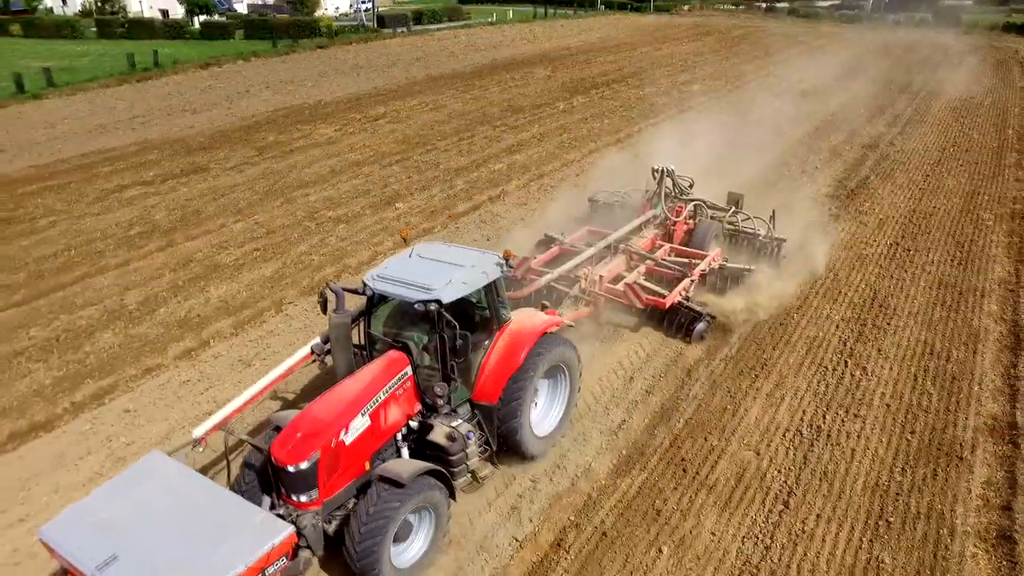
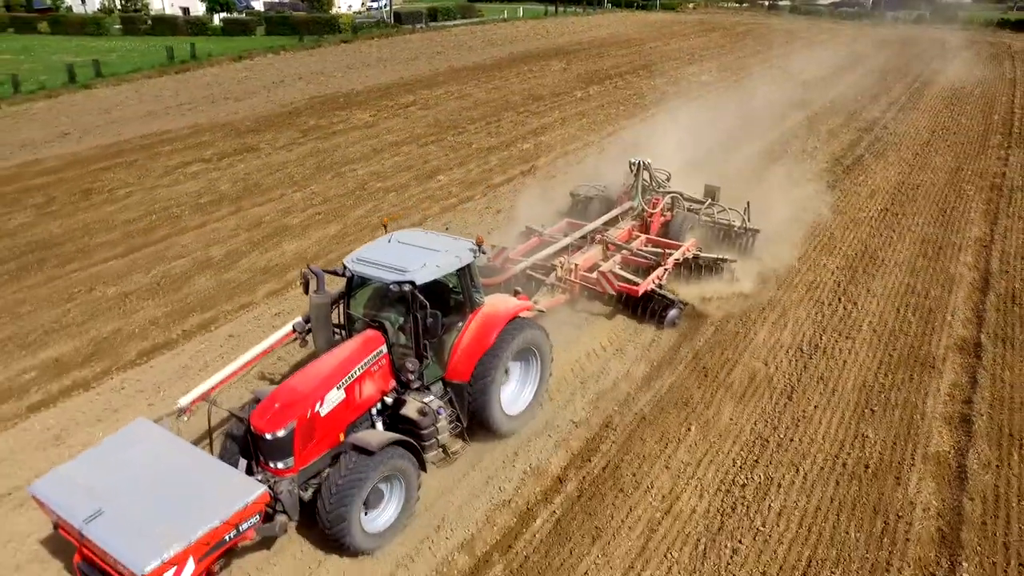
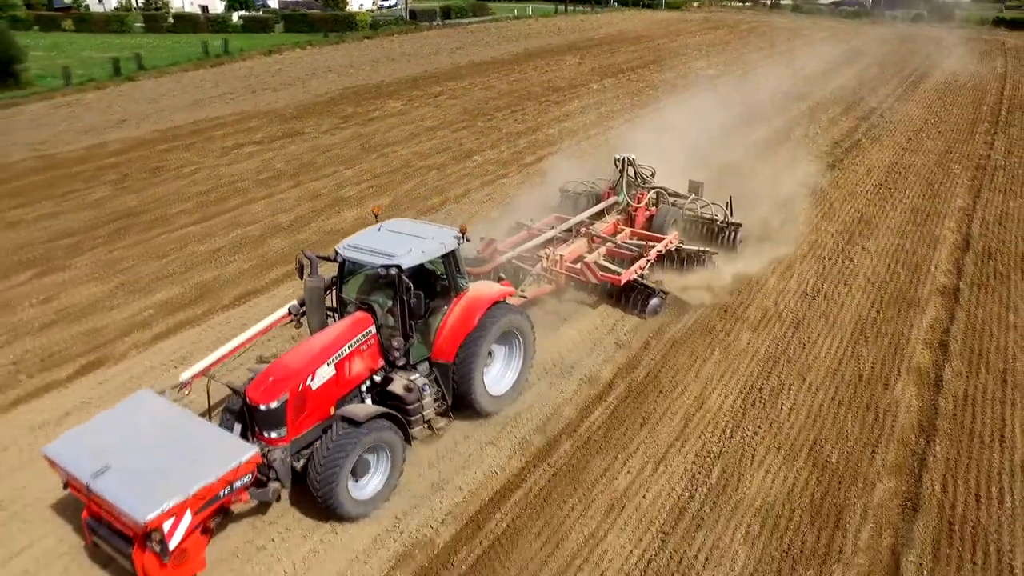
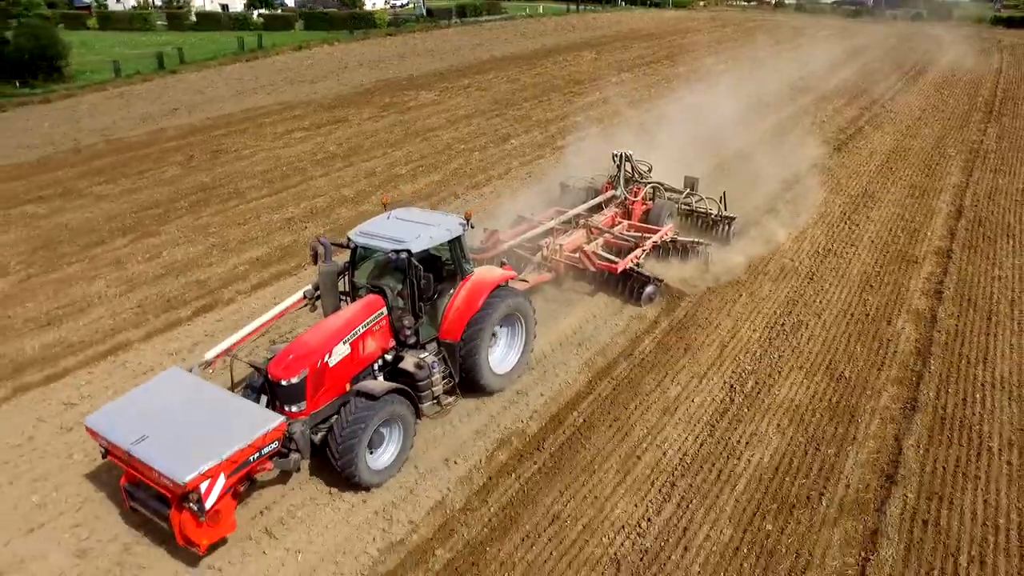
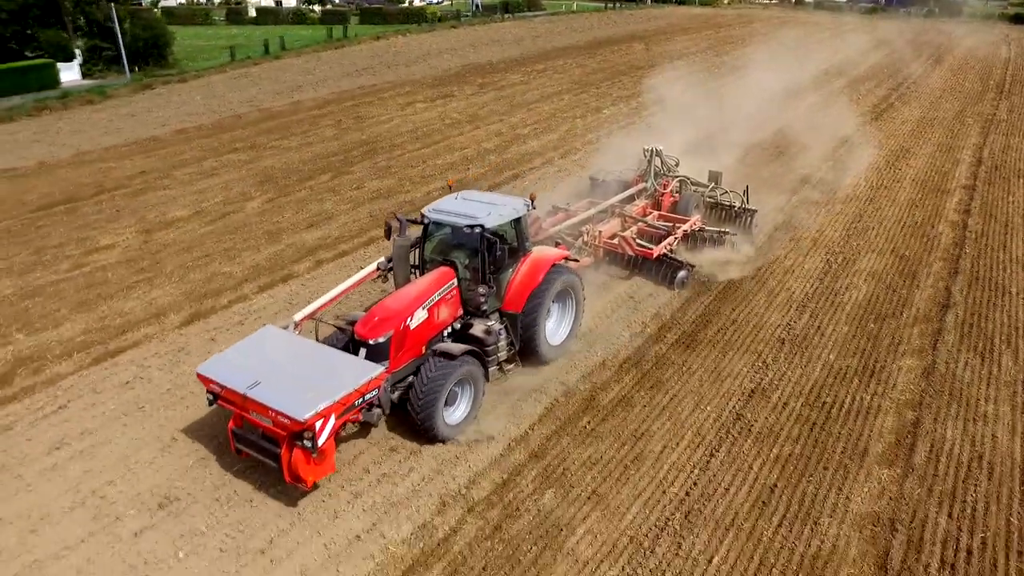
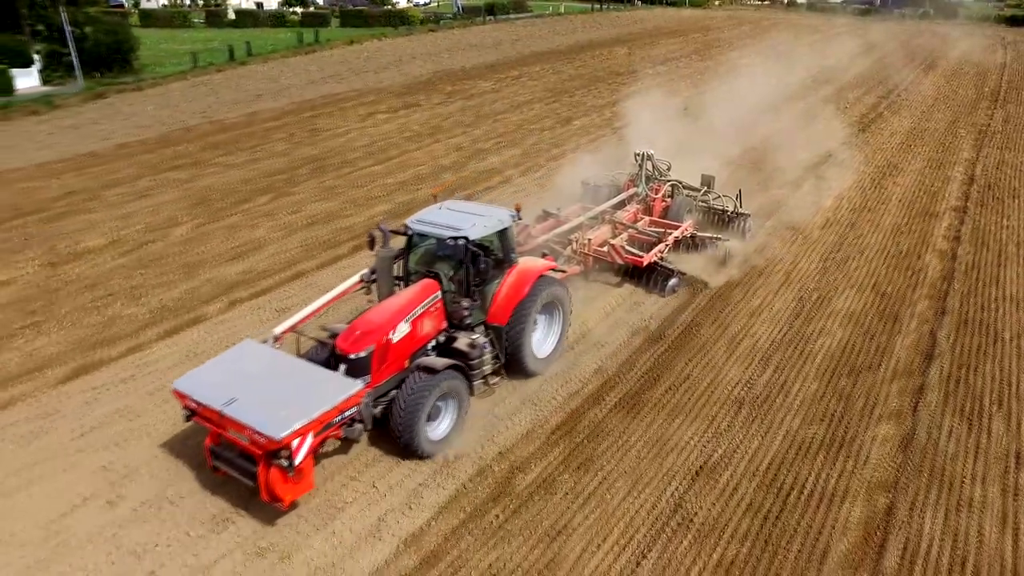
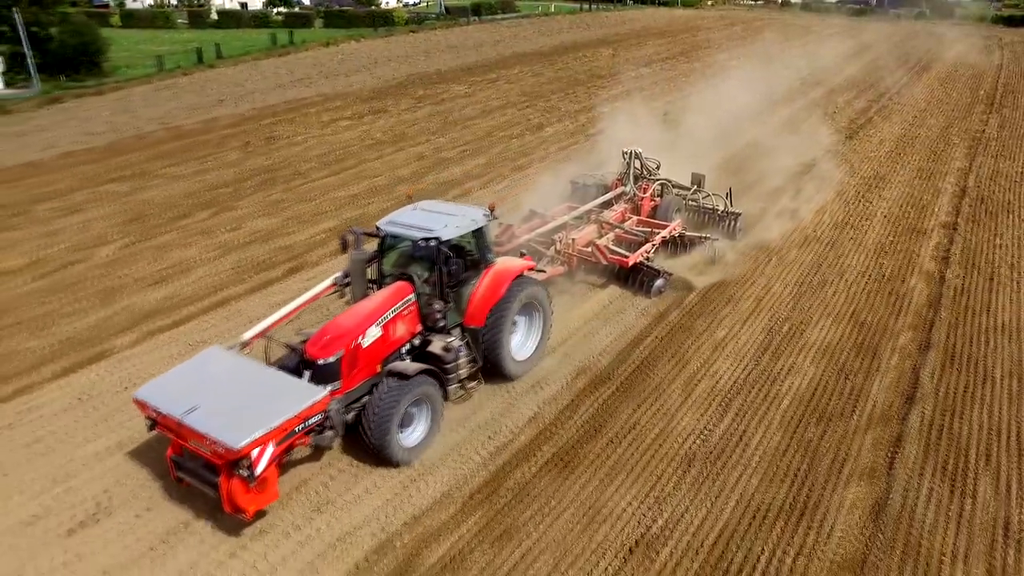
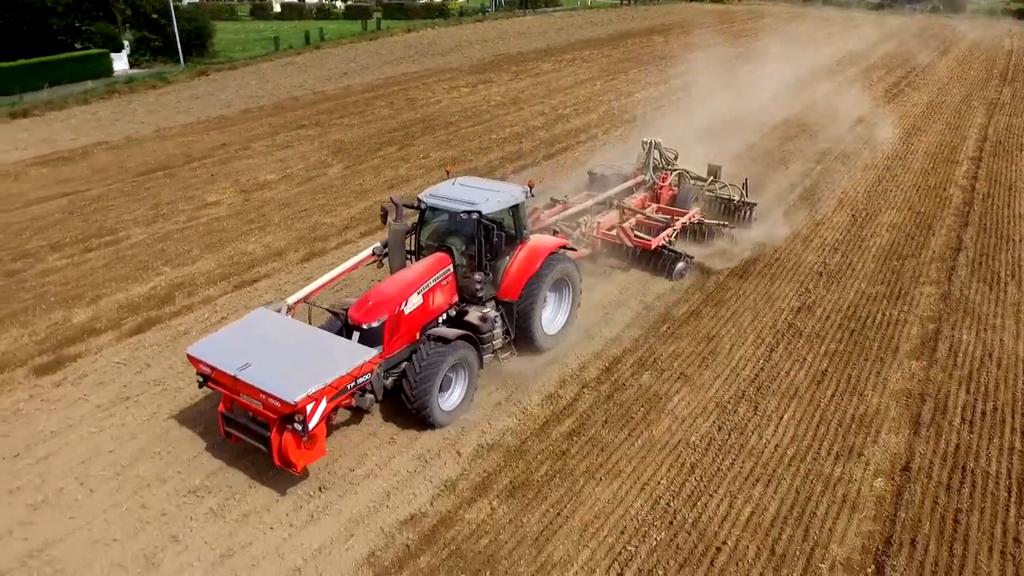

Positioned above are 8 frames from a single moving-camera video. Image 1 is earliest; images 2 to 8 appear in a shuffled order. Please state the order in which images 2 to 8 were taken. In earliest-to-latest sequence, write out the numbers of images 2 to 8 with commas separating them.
2, 3, 4, 7, 6, 5, 8
